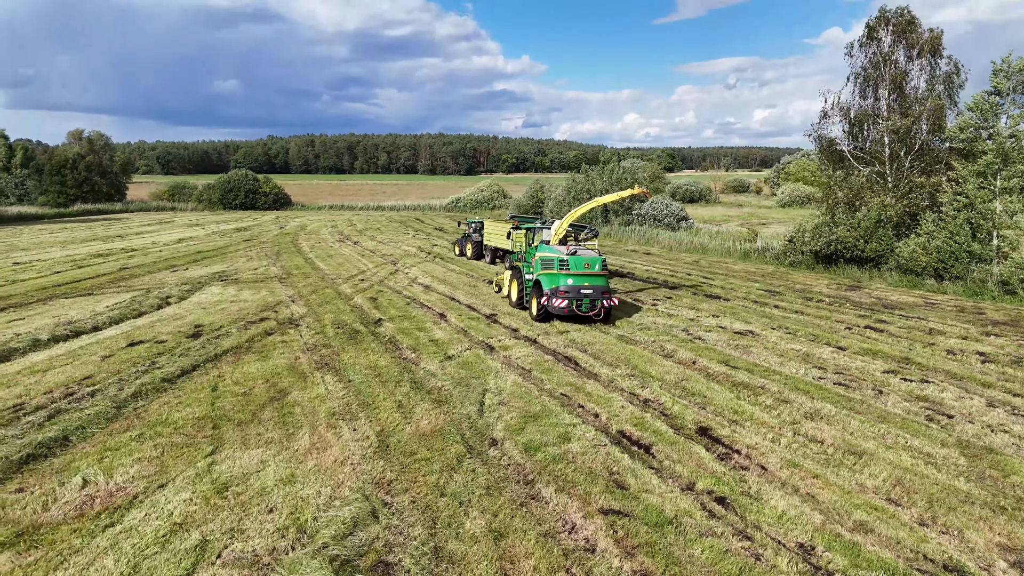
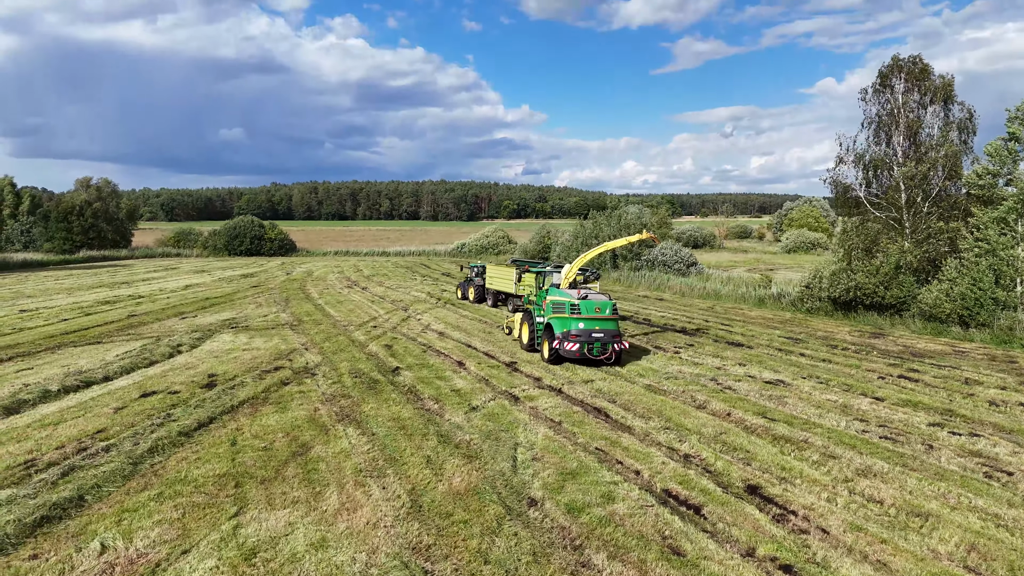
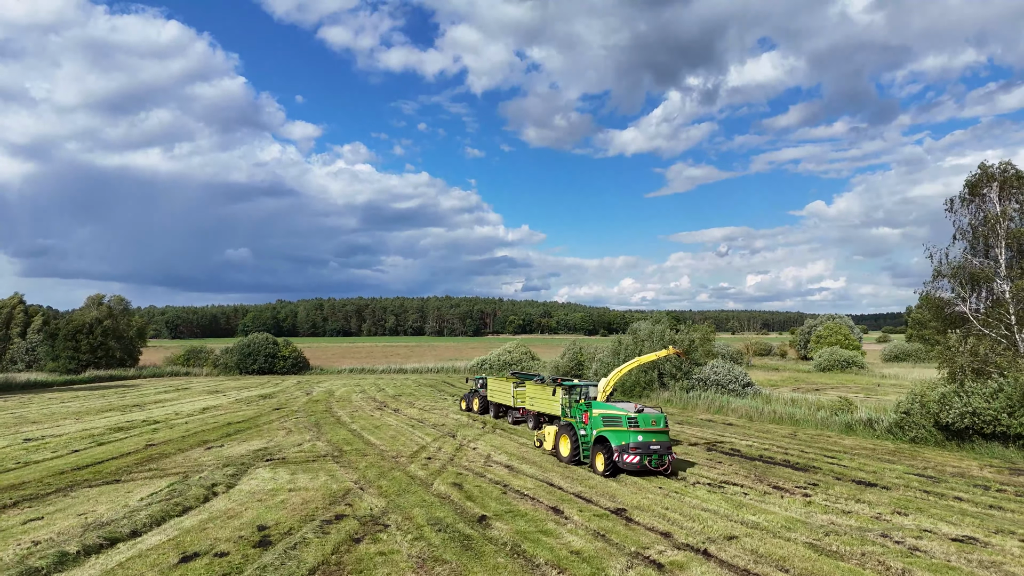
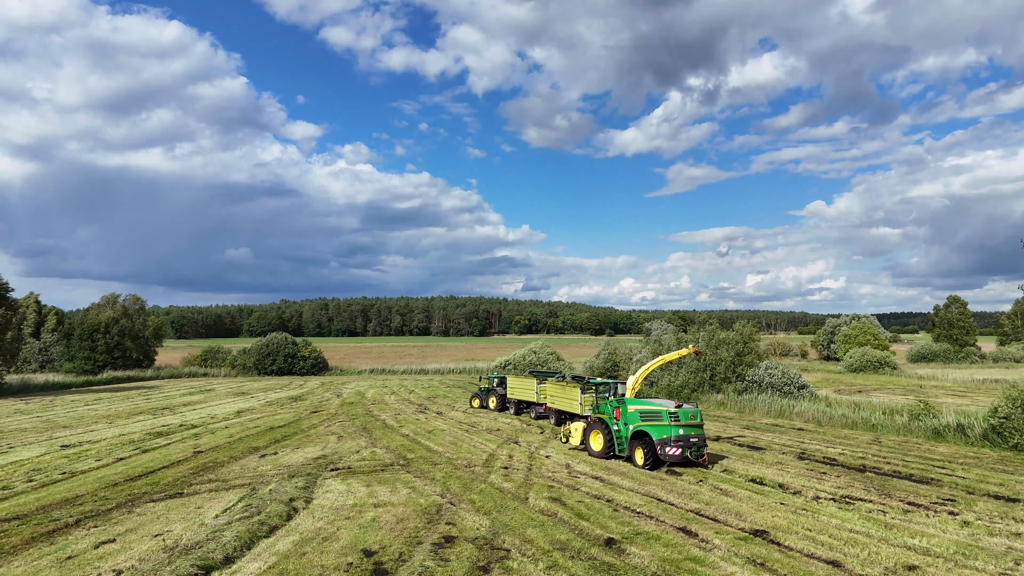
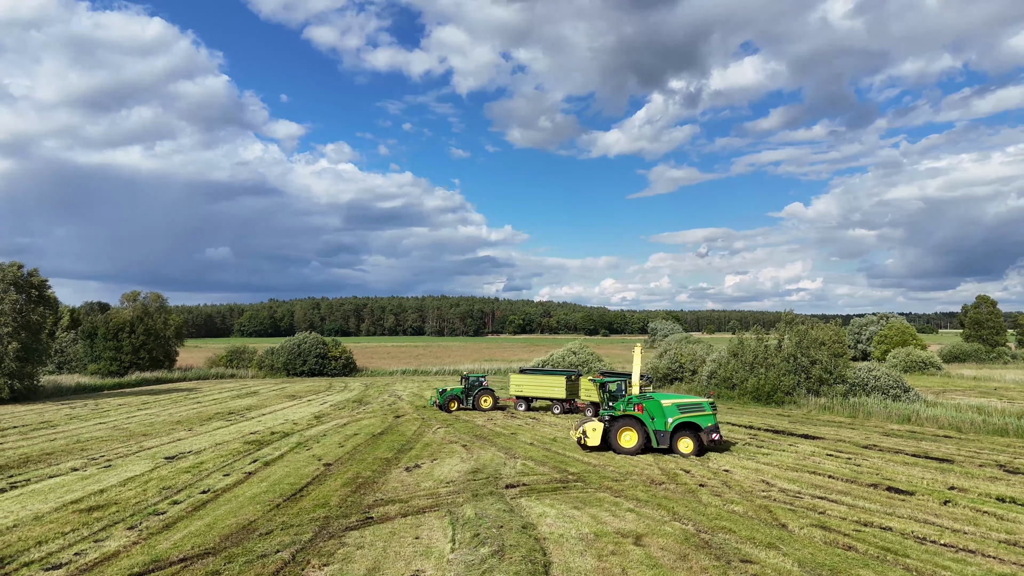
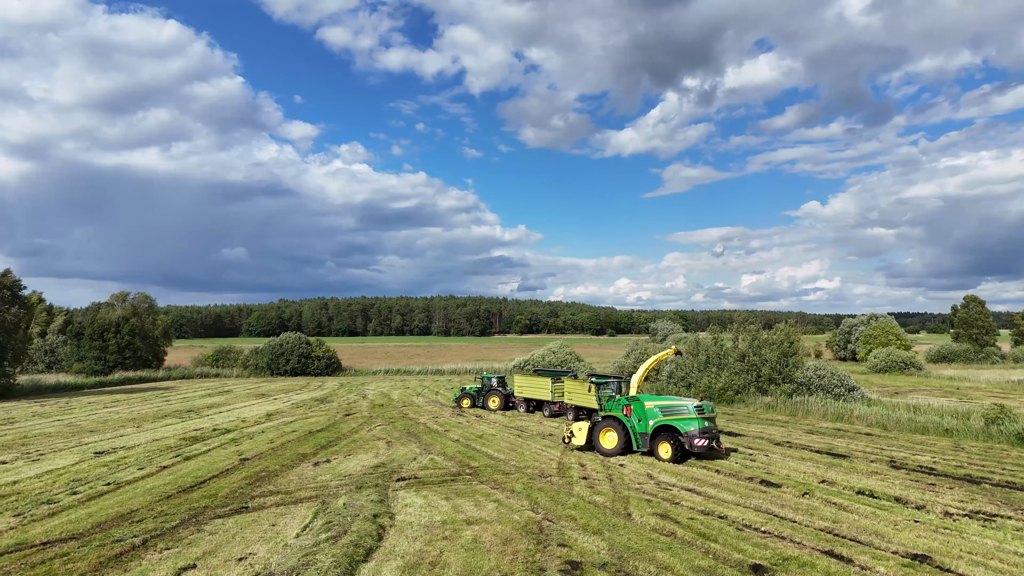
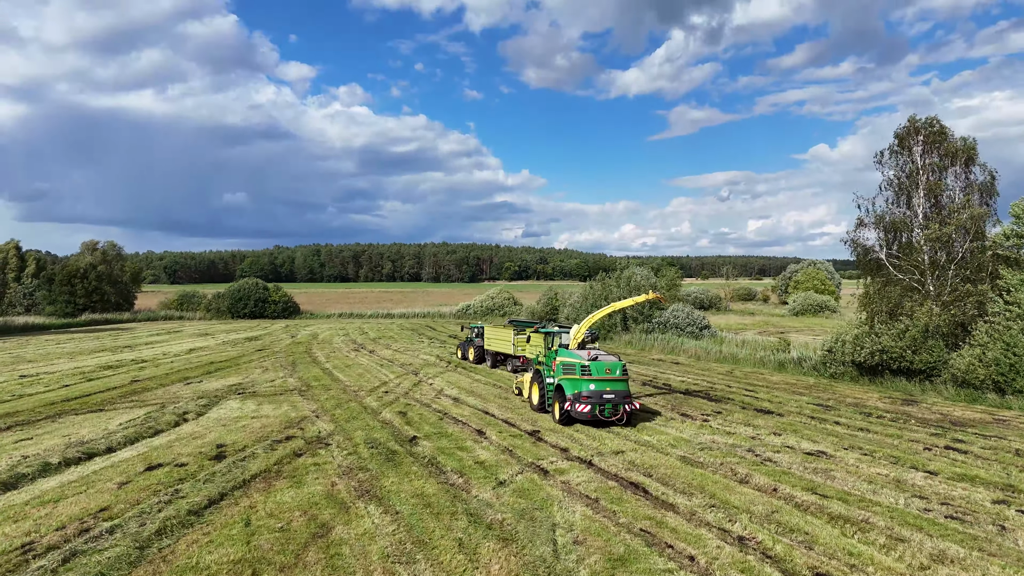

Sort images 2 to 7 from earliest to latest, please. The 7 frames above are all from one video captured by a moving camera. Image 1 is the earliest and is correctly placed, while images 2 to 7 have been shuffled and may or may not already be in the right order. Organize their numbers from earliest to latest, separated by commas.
2, 7, 3, 4, 6, 5
